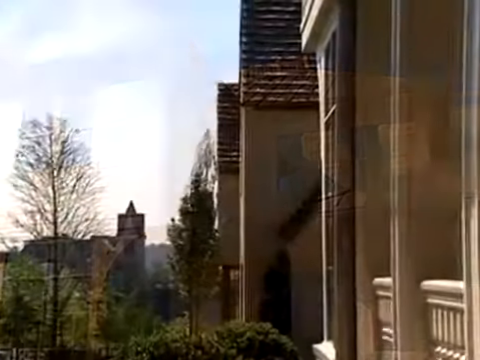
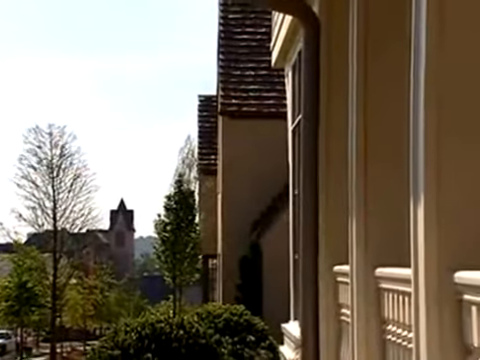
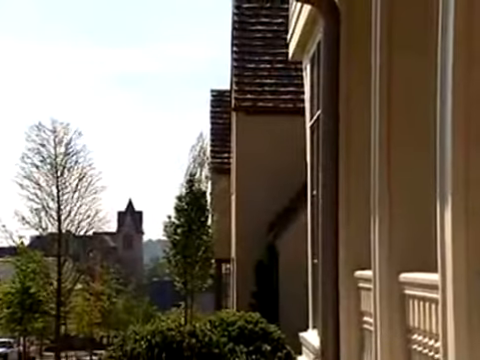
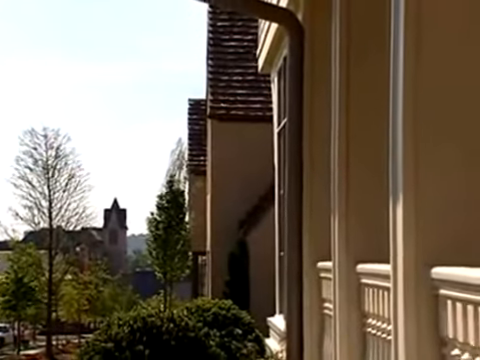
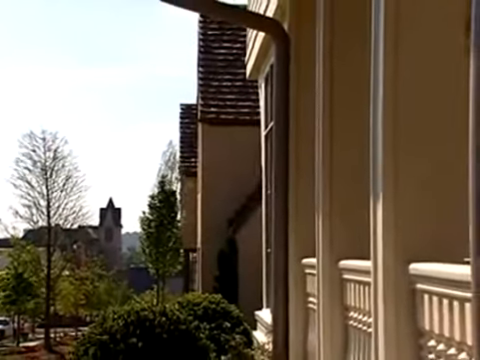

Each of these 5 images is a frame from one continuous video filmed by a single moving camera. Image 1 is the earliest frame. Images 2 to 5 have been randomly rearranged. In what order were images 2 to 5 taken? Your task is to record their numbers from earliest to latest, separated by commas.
3, 2, 4, 5
